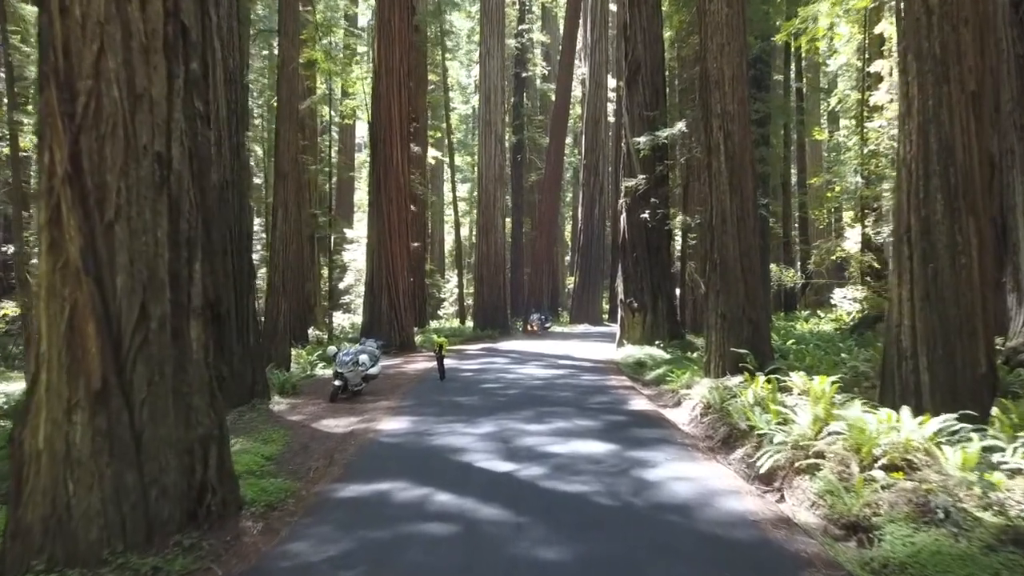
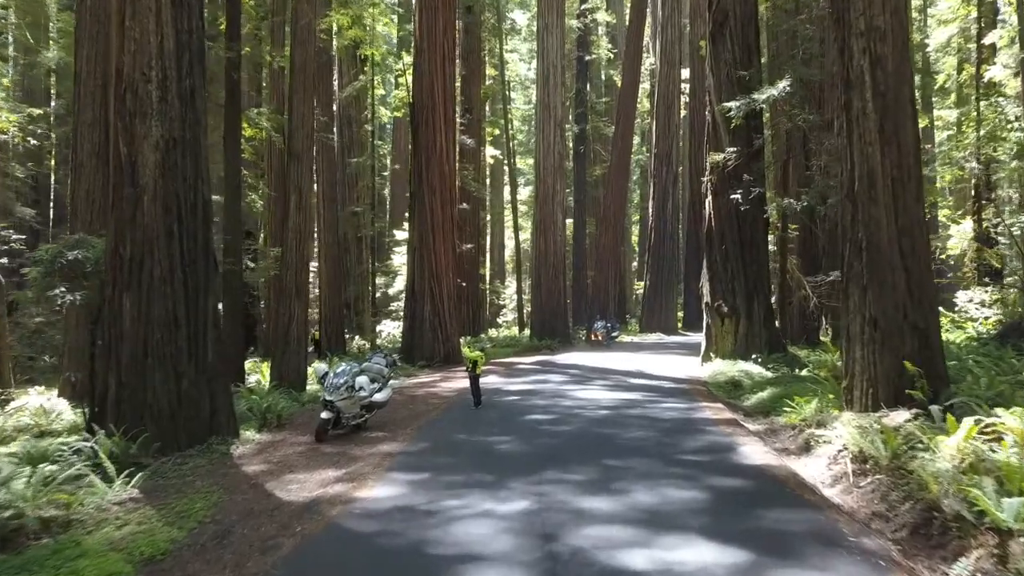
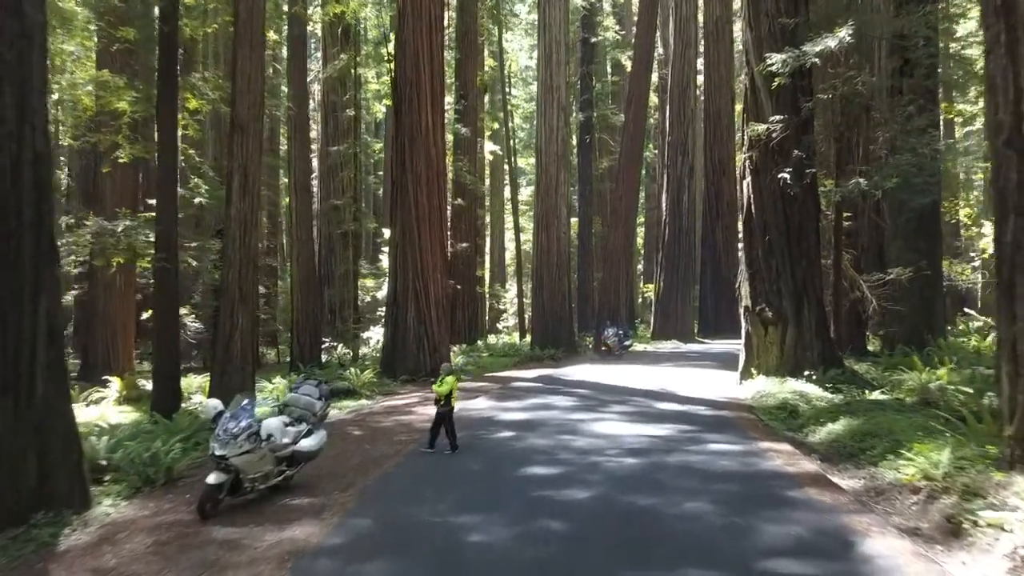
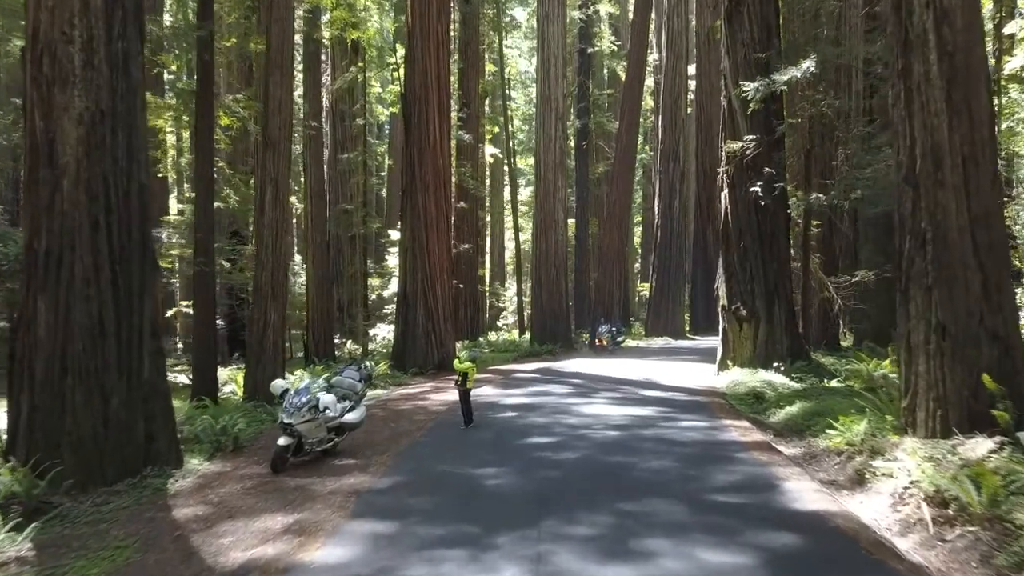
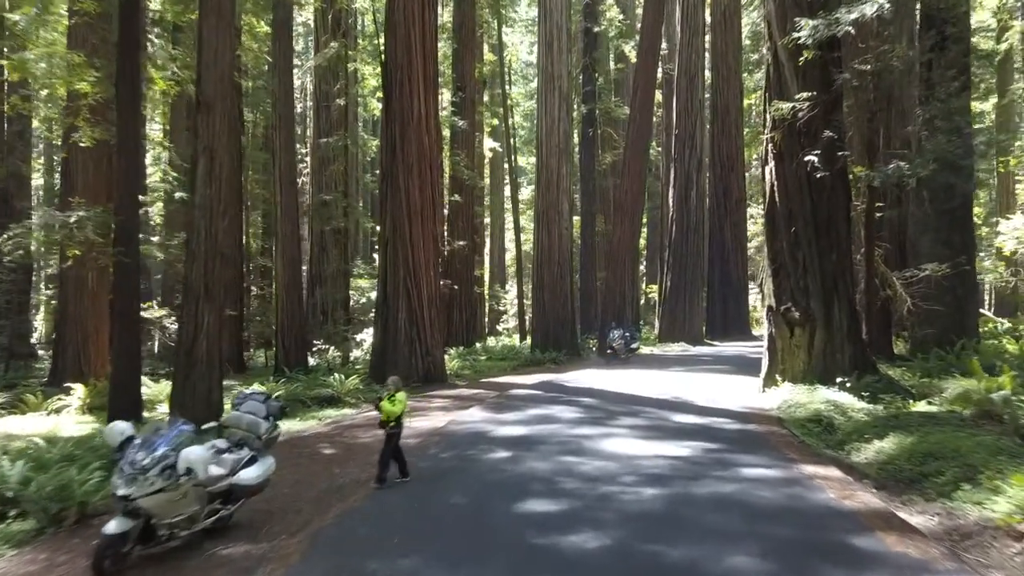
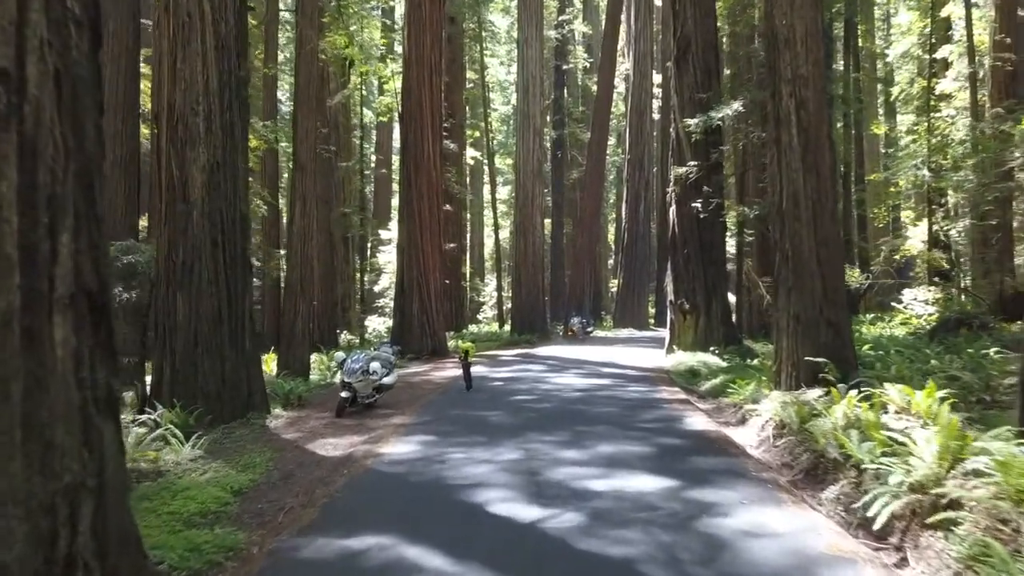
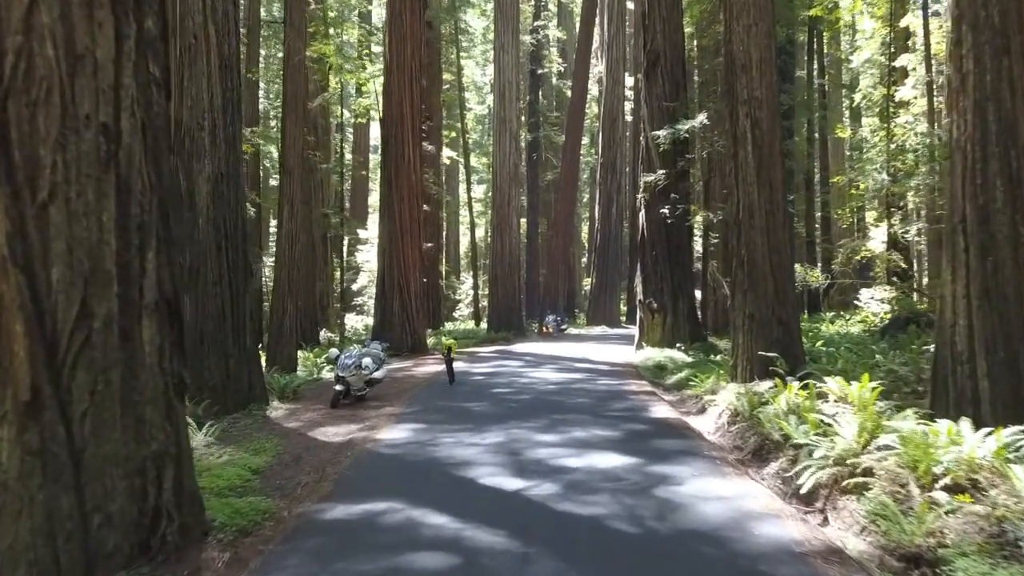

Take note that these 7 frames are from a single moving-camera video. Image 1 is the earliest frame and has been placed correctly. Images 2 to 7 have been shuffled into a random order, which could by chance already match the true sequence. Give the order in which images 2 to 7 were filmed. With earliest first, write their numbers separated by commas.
7, 6, 2, 4, 3, 5
